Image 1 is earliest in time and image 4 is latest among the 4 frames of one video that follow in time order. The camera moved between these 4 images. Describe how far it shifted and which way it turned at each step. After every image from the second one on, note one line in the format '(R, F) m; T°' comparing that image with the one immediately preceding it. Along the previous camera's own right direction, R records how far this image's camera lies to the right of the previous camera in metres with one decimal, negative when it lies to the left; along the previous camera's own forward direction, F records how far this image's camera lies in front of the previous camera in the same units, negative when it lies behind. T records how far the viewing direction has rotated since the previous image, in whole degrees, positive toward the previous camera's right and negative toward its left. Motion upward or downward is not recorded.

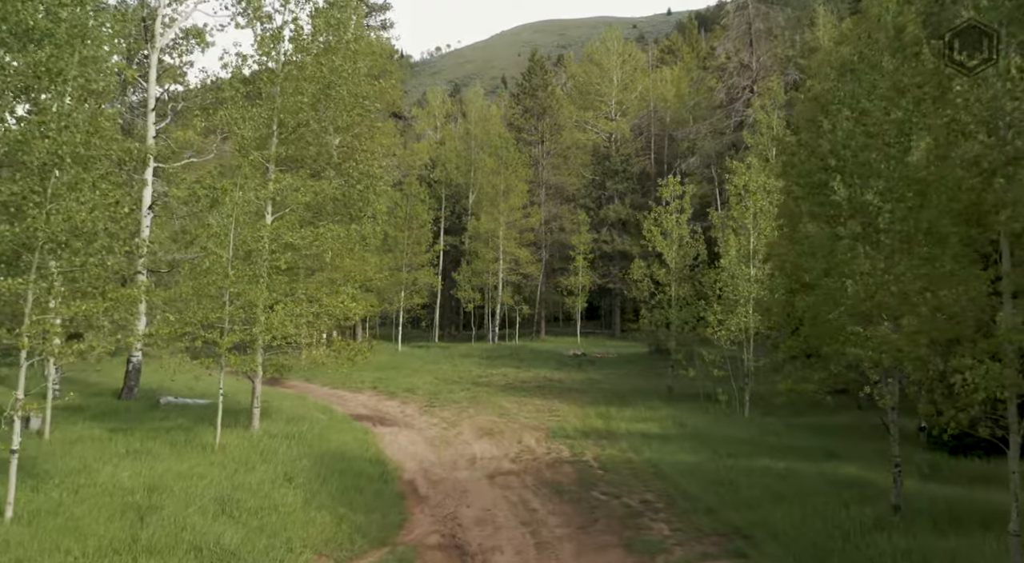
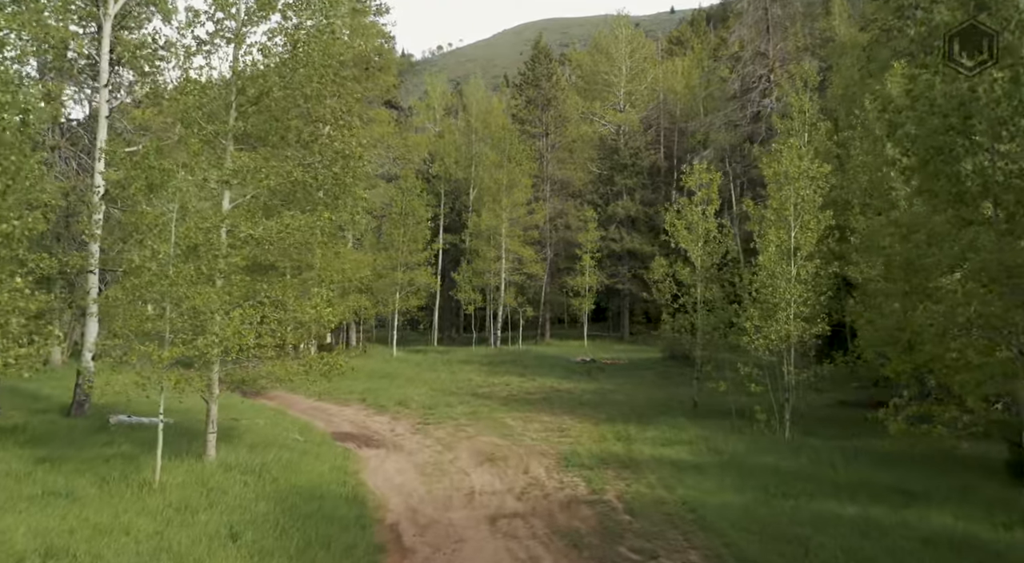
(-0.1, +3.0) m; 0°
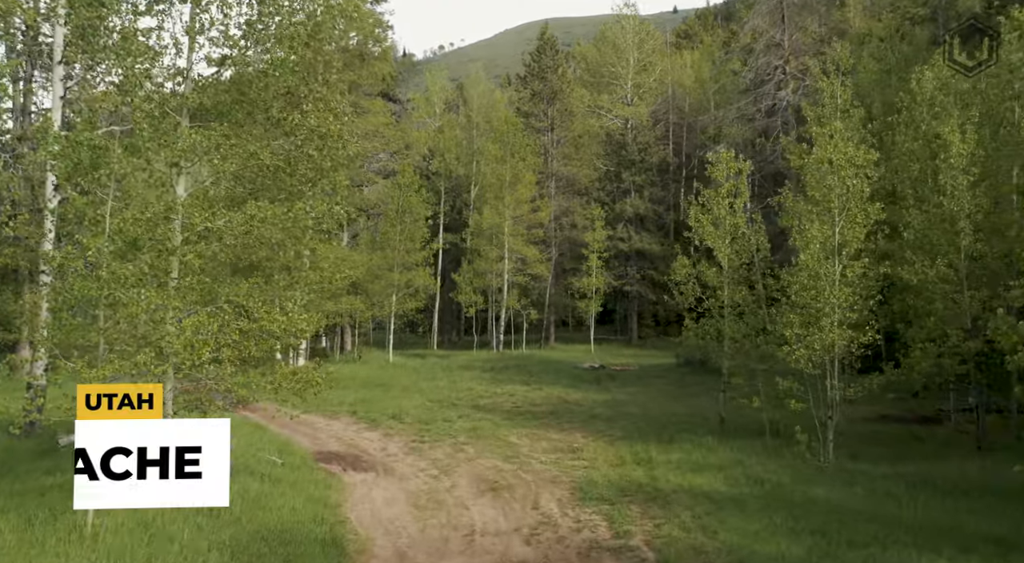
(-0.1, +2.4) m; 0°
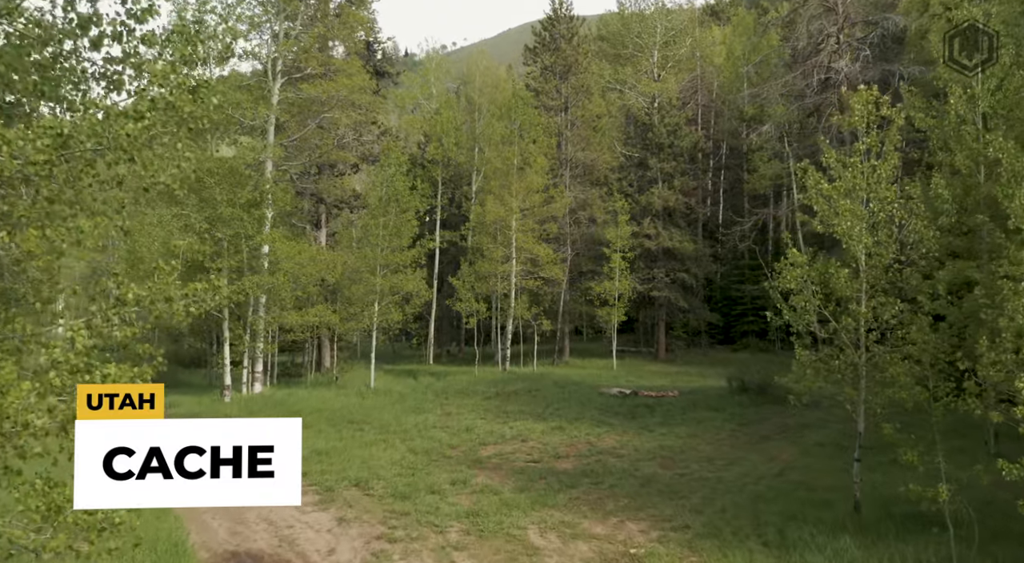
(-0.3, +7.2) m; 0°
